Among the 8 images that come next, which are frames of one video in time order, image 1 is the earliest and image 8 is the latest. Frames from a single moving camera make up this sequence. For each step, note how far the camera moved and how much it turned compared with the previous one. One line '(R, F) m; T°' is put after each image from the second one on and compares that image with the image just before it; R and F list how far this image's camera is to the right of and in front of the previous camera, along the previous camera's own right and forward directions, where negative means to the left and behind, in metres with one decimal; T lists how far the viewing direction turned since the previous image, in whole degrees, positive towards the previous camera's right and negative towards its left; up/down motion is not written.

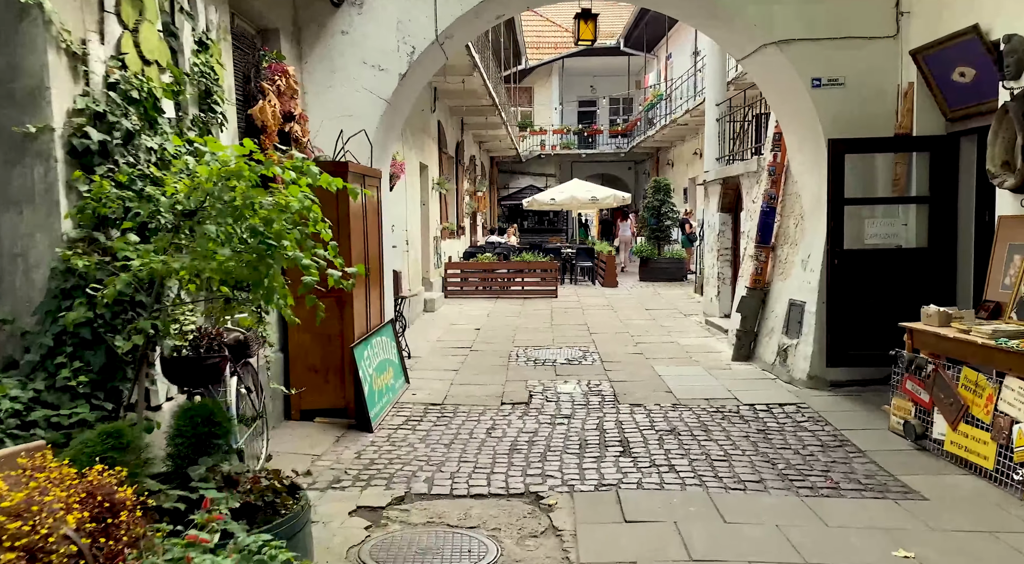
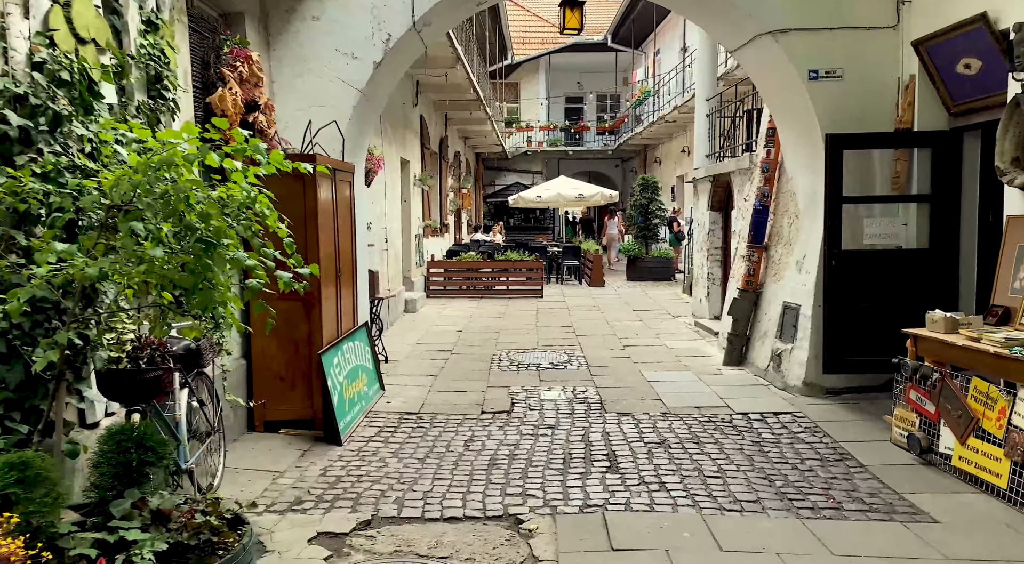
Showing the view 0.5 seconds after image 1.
(0.0, +0.3) m; +1°
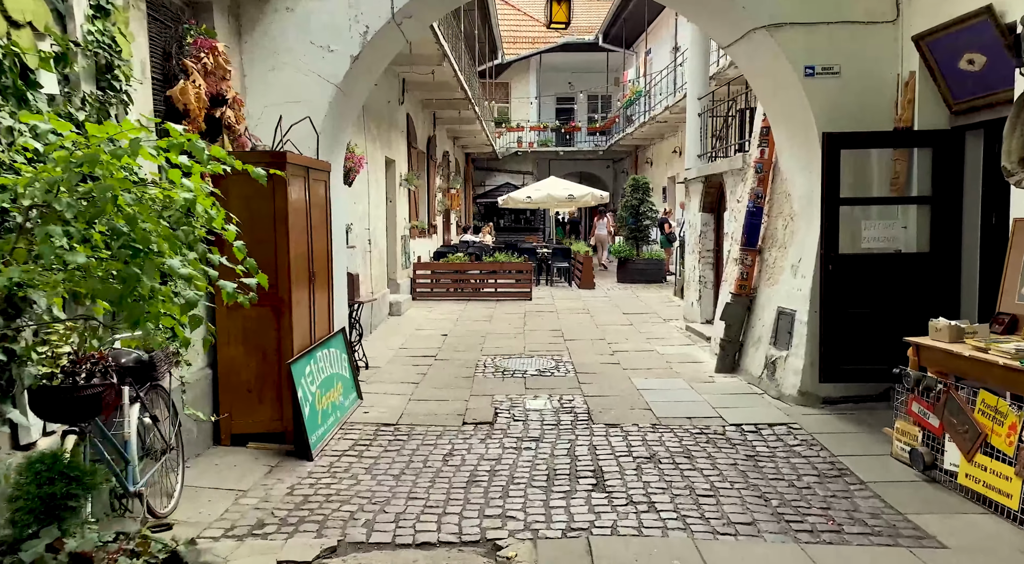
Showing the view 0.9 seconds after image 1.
(+0.1, +0.3) m; +1°
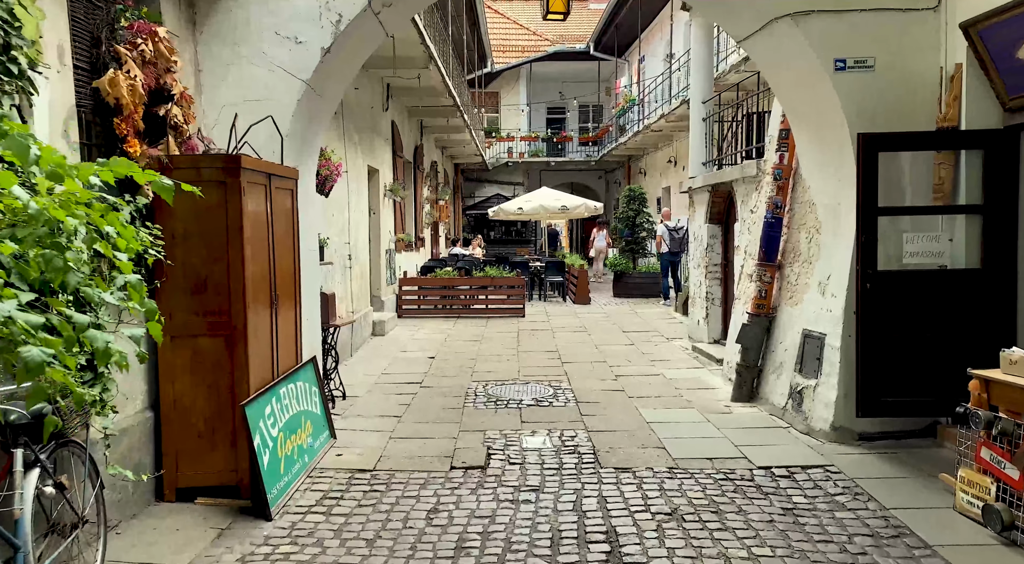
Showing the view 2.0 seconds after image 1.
(0.0, +0.7) m; +1°
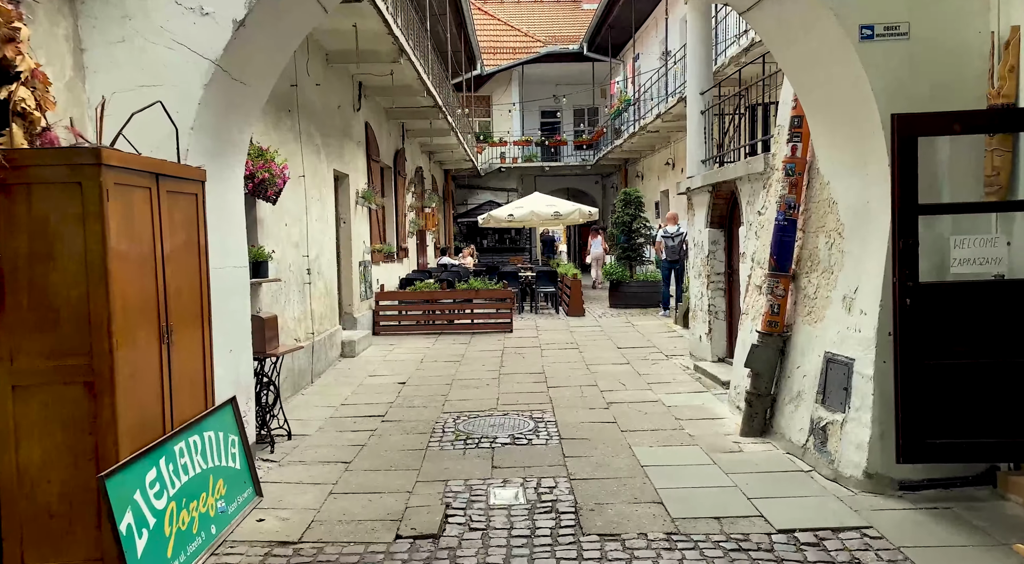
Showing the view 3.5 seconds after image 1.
(+0.2, +1.0) m; 0°
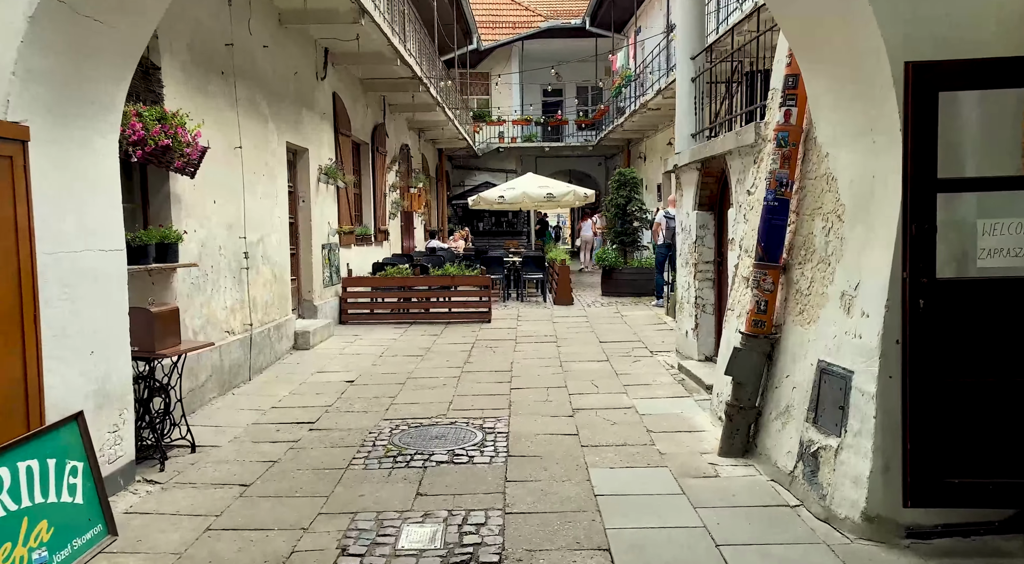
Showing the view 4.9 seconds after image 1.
(+0.4, +0.9) m; -1°
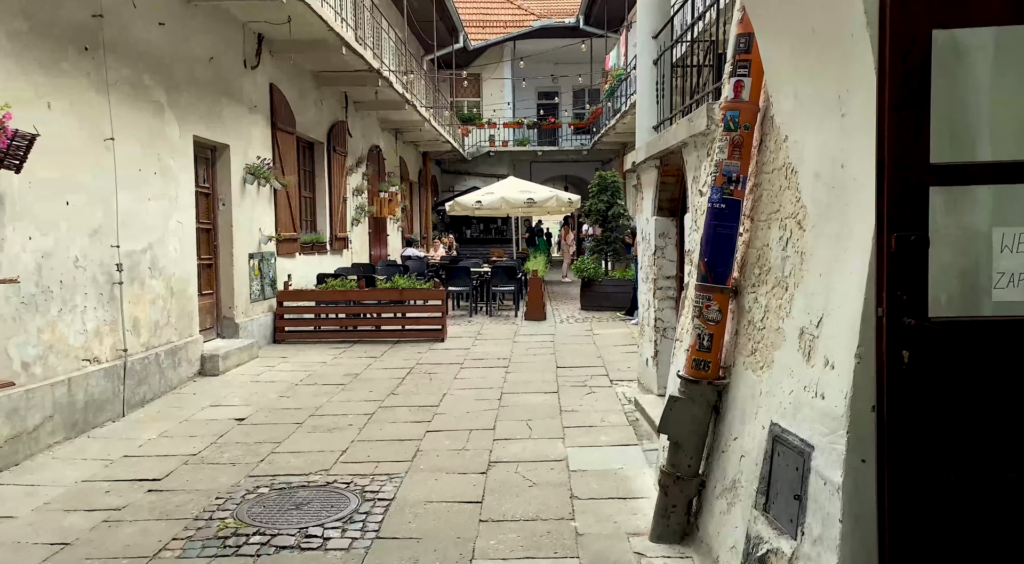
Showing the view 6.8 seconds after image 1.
(+0.7, +1.2) m; -1°
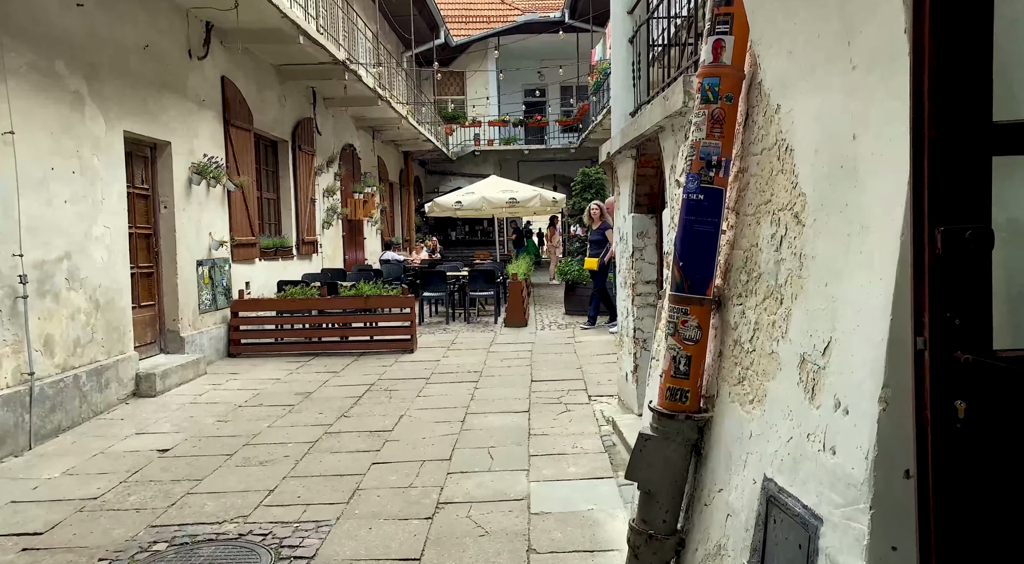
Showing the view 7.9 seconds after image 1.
(+0.2, +0.7) m; 0°
